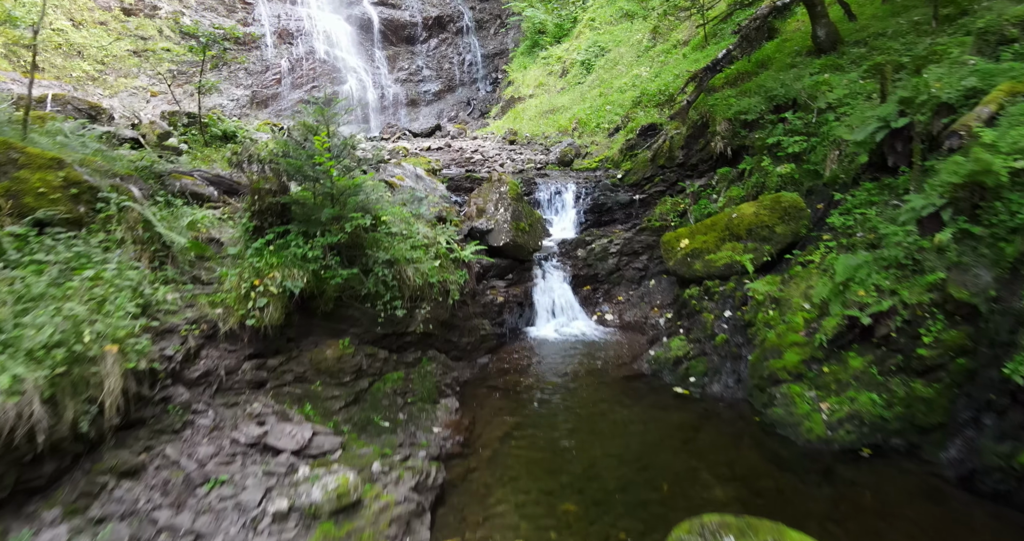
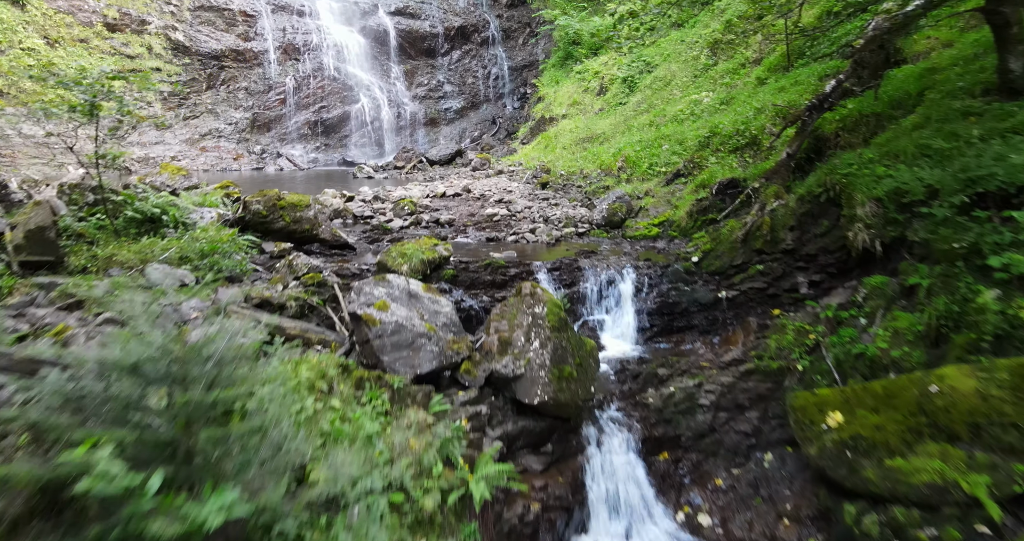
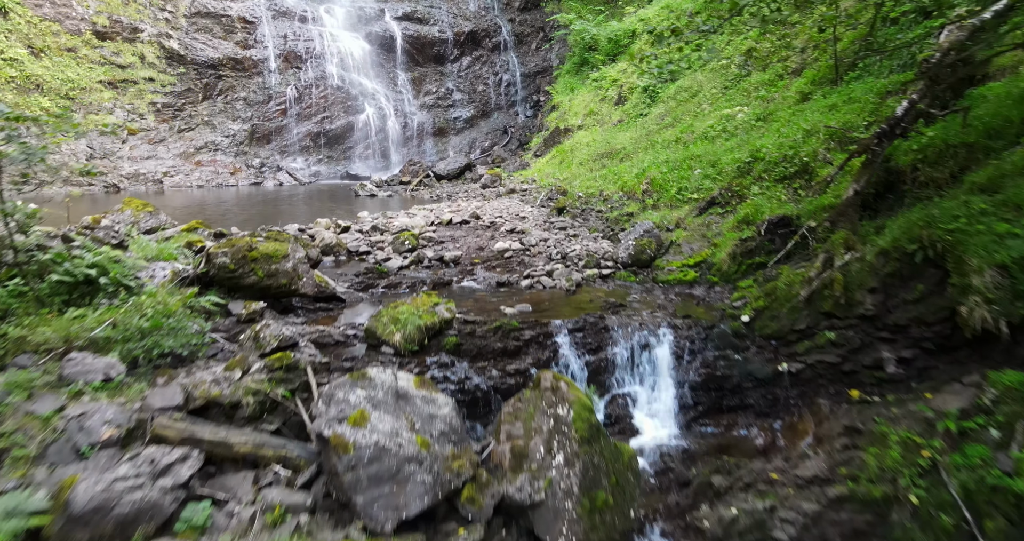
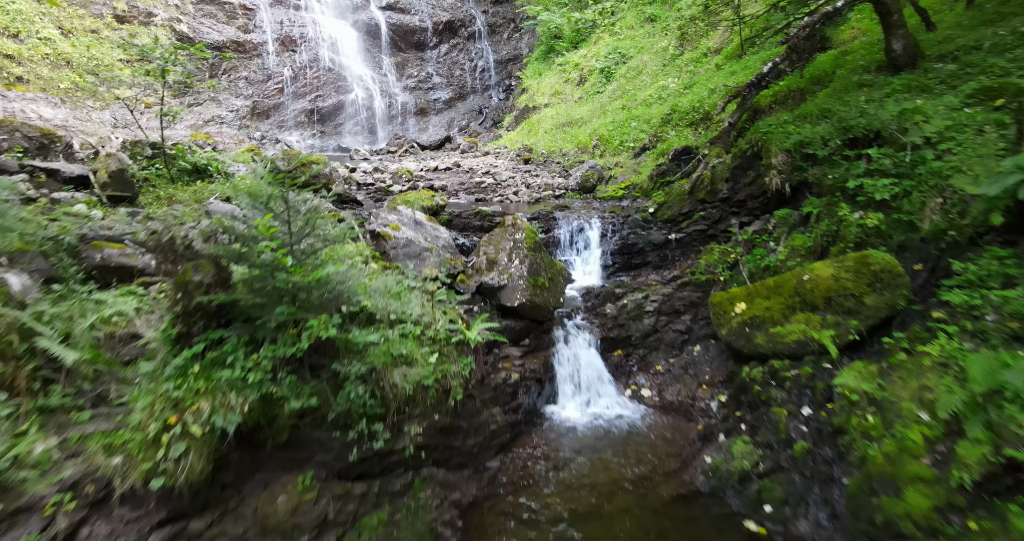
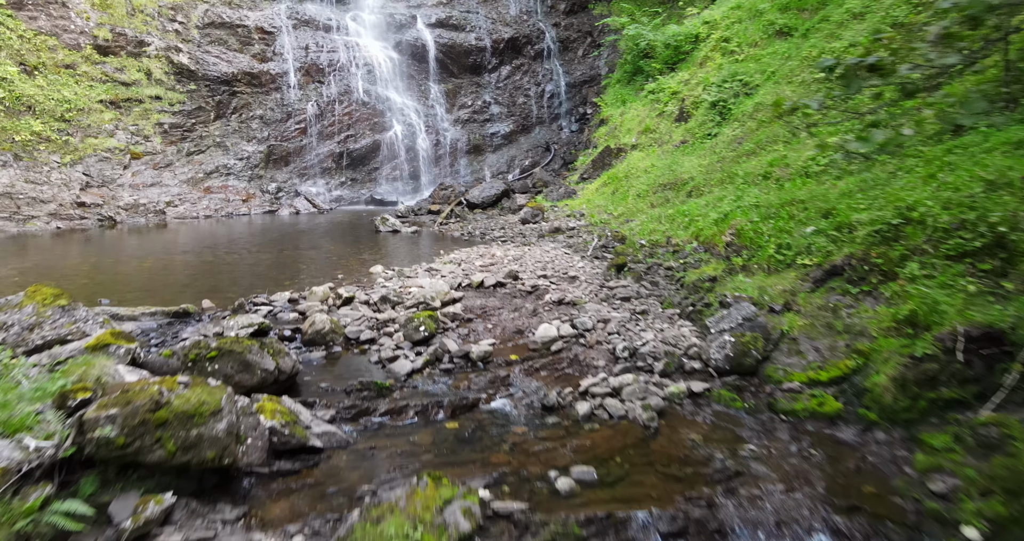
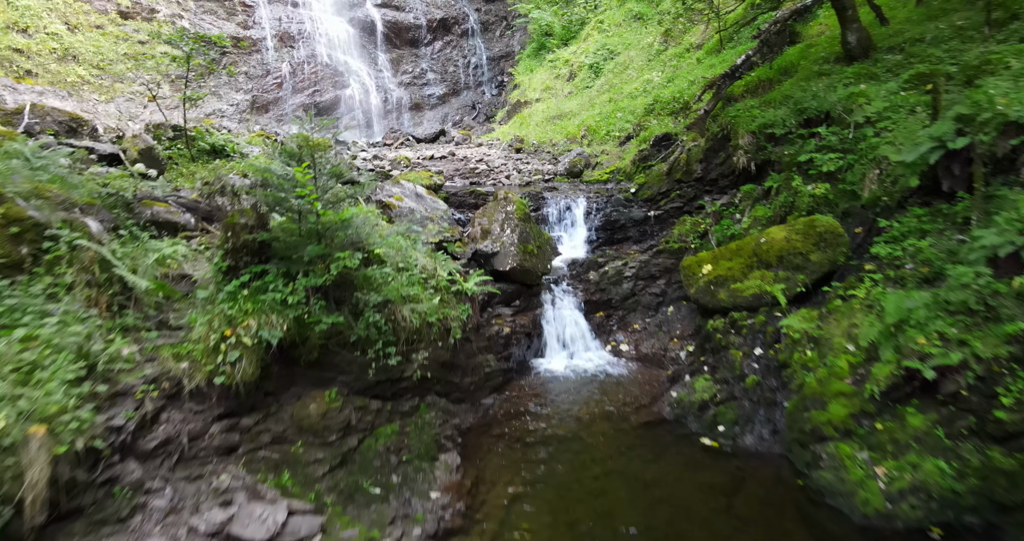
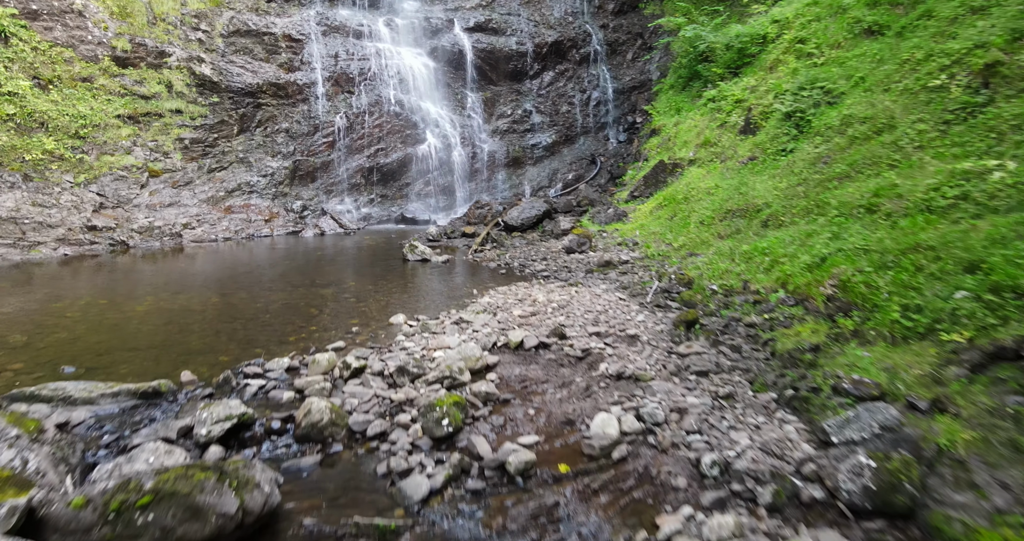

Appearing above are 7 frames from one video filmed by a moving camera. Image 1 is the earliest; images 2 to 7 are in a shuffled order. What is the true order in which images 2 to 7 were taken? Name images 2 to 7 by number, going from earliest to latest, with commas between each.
6, 4, 2, 3, 5, 7
